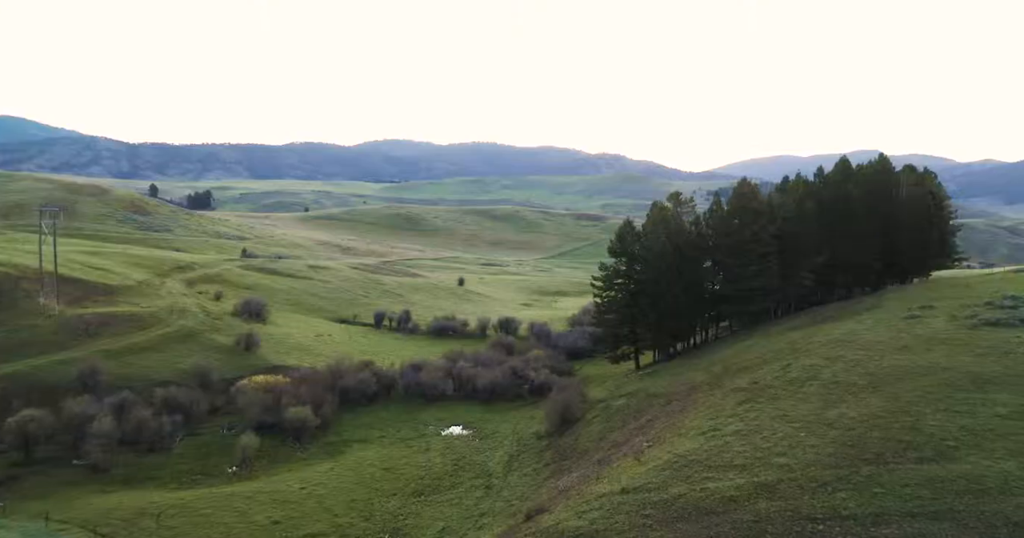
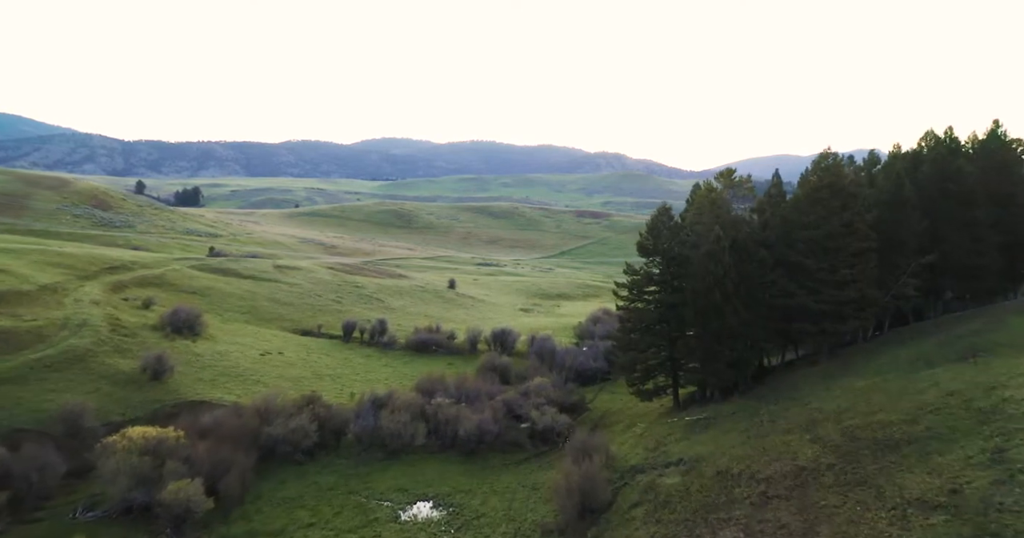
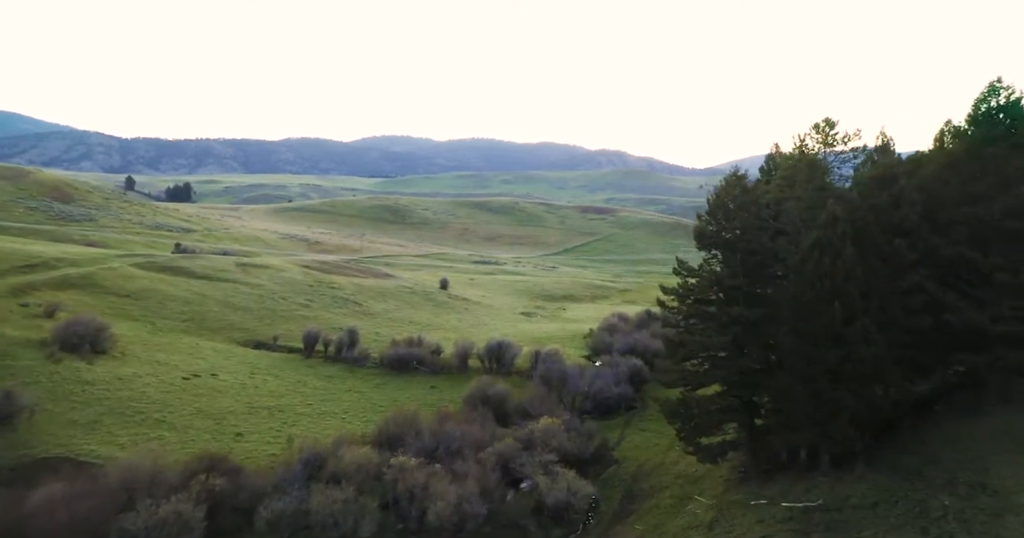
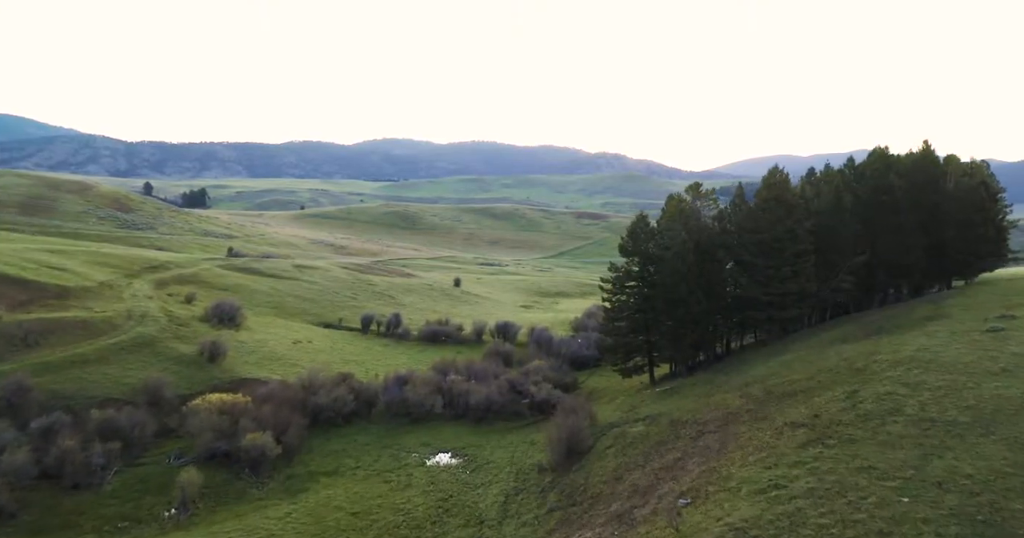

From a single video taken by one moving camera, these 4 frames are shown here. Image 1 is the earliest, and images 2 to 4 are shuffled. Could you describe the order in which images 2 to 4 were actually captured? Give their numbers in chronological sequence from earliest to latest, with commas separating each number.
4, 2, 3
